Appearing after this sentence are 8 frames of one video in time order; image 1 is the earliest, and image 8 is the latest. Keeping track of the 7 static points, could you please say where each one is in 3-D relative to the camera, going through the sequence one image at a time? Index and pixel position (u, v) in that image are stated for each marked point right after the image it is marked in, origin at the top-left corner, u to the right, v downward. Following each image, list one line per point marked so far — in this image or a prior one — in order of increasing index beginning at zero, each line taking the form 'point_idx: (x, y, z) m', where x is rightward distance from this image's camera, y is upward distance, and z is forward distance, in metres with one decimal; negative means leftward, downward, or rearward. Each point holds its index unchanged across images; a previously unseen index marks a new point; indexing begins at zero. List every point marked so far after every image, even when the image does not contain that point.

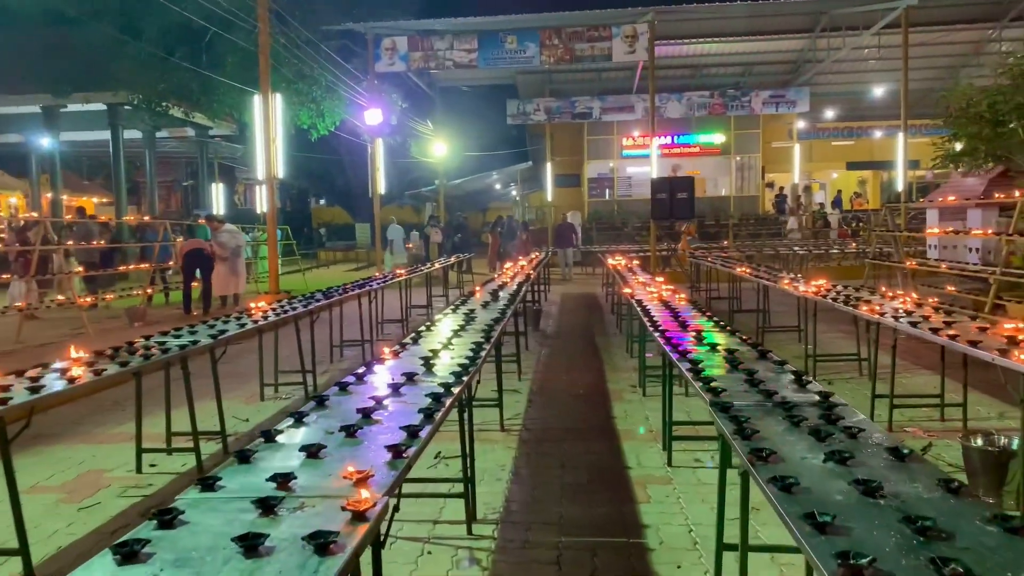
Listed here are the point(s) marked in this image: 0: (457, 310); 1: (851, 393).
0: (-0.5, -0.2, +7.2) m
1: (+2.8, -0.9, +6.6) m
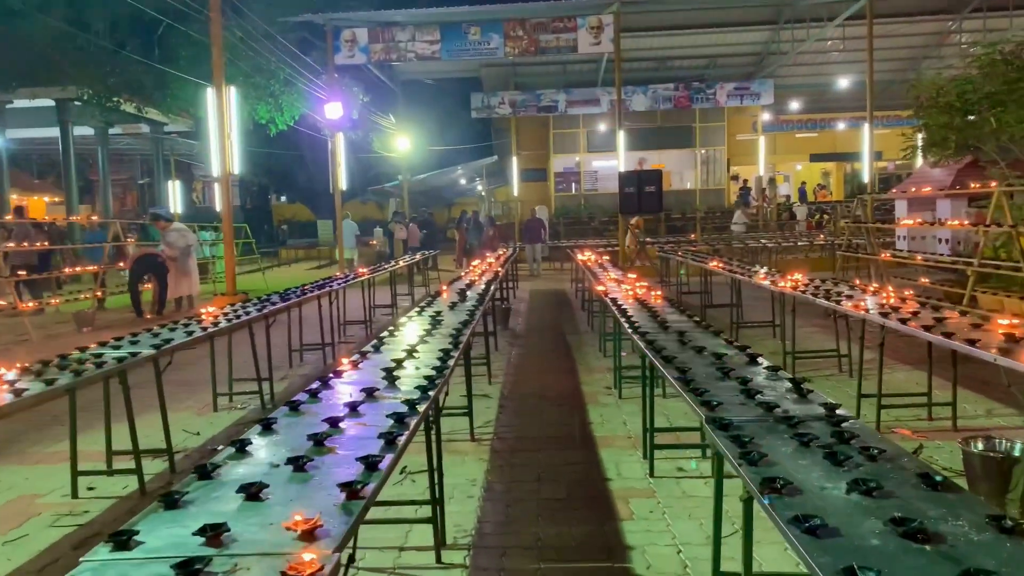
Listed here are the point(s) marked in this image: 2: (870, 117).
0: (-0.8, -0.2, +6.9) m
1: (+2.6, -0.8, +6.4) m
2: (+7.7, +3.6, +17.3) m
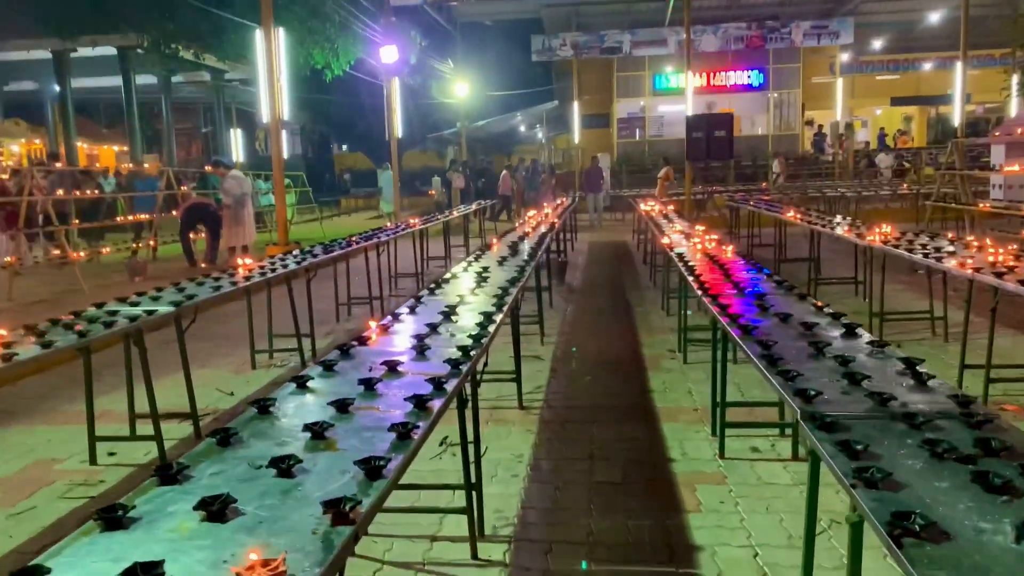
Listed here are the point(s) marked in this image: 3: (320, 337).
0: (-0.3, +0.2, +6.4) m
1: (+3.0, -0.5, +5.7) m
2: (+8.9, +4.6, +15.9) m
3: (-1.8, -0.5, +7.3) m
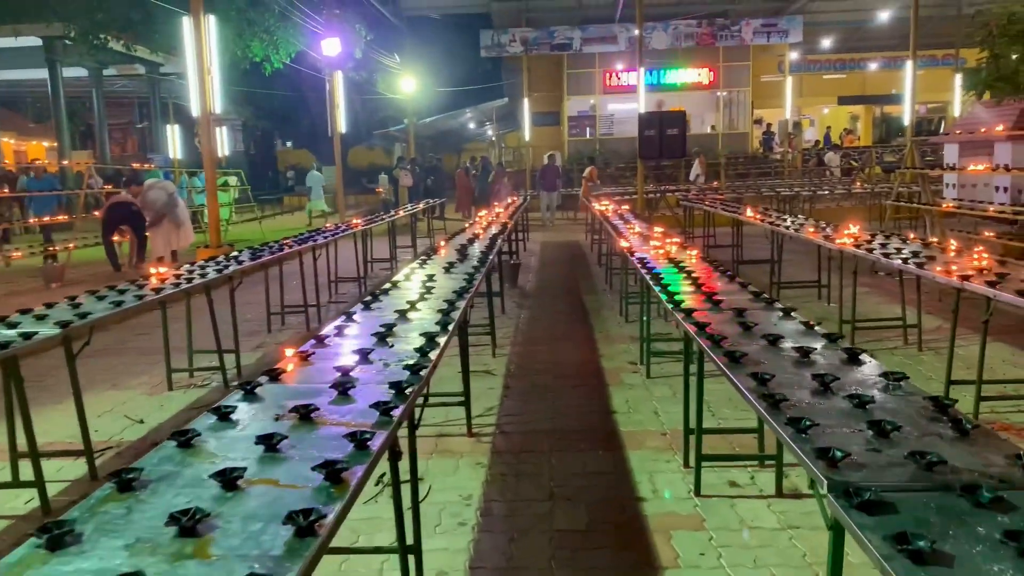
0: (-0.7, +0.1, +5.9) m
1: (+2.6, -0.5, +5.4) m
2: (+7.9, +4.6, +15.9) m
3: (-2.2, -0.5, +6.7) m
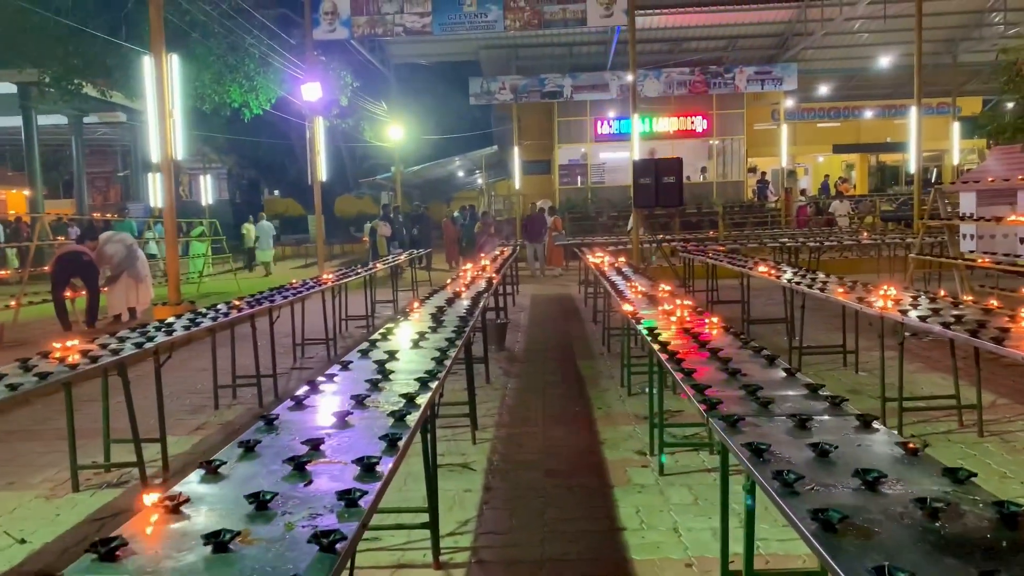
0: (-0.8, -0.3, +4.9) m
1: (+2.5, -1.0, +4.4) m
2: (+7.7, +3.5, +15.3) m
3: (-2.3, -1.0, +5.7) m
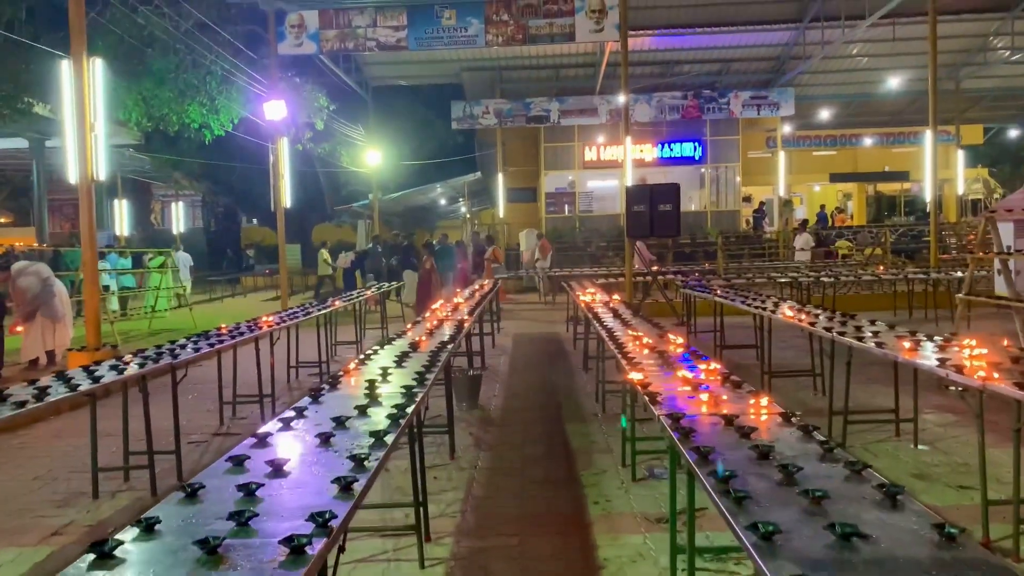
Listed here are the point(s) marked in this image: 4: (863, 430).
0: (-1.0, -0.6, +3.5) m
1: (+2.4, -1.2, +3.0) m
2: (+7.4, +2.9, +14.1) m
3: (-2.5, -1.3, +4.2) m
4: (+2.5, -1.0, +5.7) m
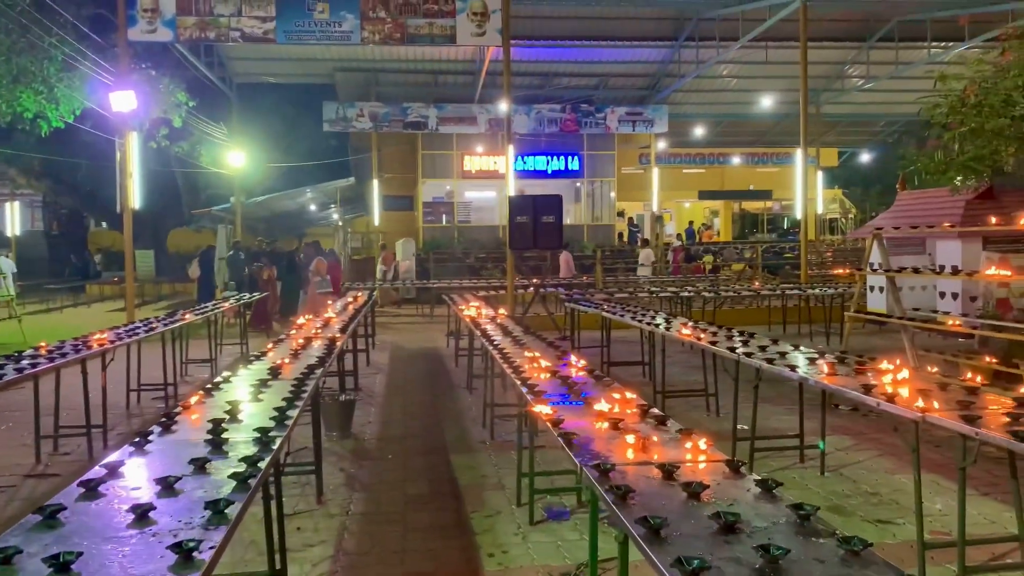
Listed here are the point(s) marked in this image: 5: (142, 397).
0: (-1.4, -0.7, +2.6) m
1: (+2.0, -1.3, +2.7) m
2: (+5.3, +2.6, +14.5) m
3: (-3.0, -1.4, +3.1) m
4: (+1.7, -1.1, +5.4) m
5: (-3.5, -1.0, +7.7) m
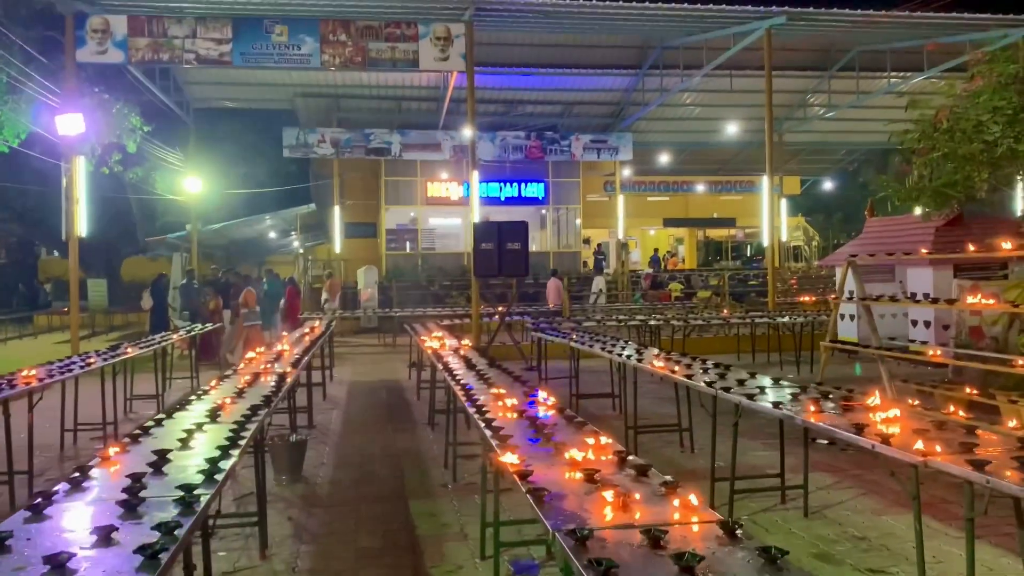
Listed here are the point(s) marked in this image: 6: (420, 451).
0: (-1.5, -0.8, +2.2) m
1: (+1.9, -1.4, +2.4) m
2: (+4.6, +2.1, +14.4) m
3: (-3.1, -1.5, +2.6) m
4: (+1.5, -1.3, +5.0) m
5: (-3.8, -1.3, +7.1) m
6: (-0.8, -1.3, +6.6) m
